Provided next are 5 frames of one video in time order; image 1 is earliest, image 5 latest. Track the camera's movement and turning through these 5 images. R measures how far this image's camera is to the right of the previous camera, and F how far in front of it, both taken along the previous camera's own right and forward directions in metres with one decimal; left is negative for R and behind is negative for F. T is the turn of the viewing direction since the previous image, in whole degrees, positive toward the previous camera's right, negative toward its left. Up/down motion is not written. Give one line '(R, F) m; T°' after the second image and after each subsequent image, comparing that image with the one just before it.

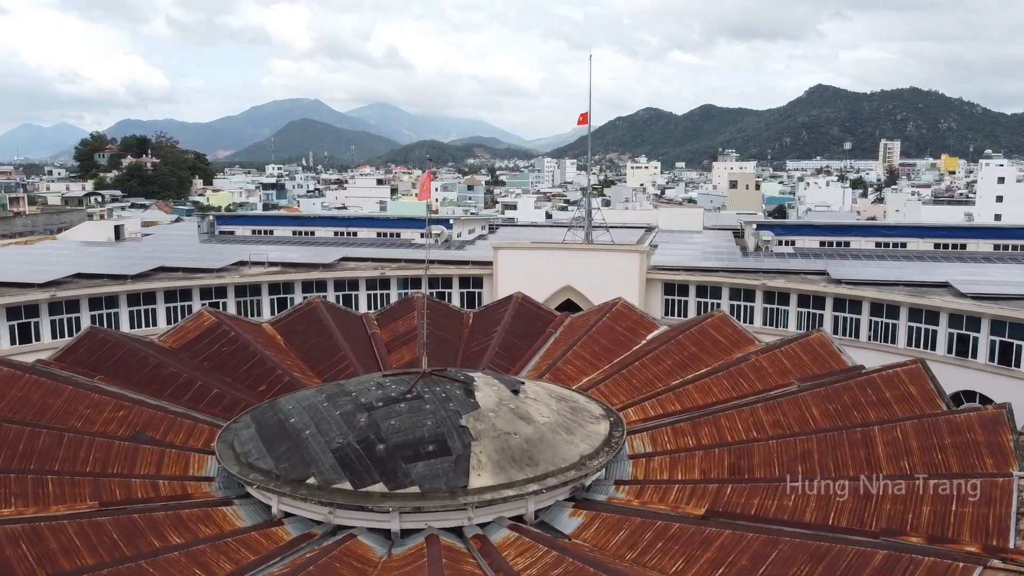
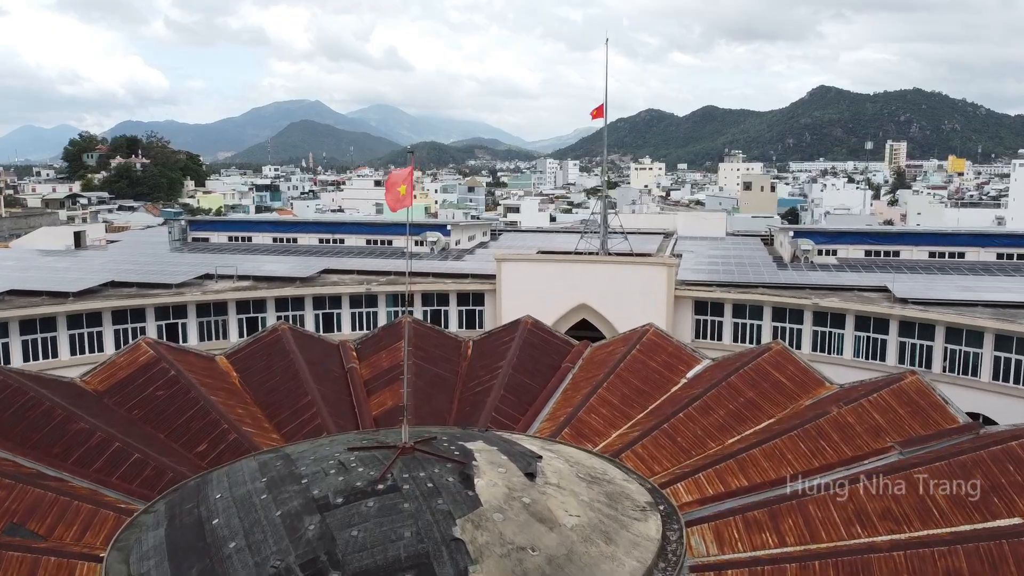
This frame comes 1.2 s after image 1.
(-0.1, +3.8) m; 0°
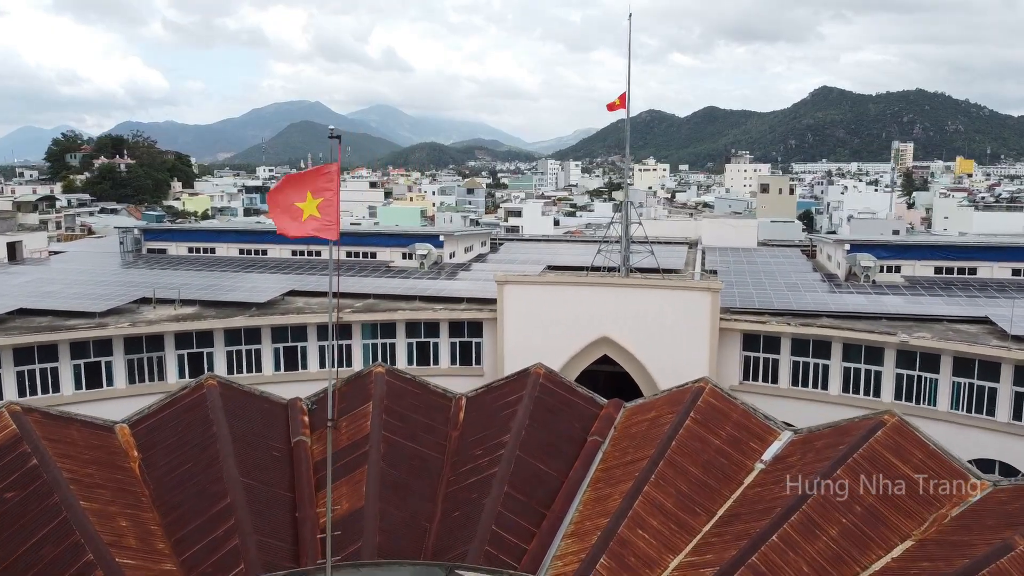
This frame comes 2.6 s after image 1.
(-0.1, +4.7) m; 0°
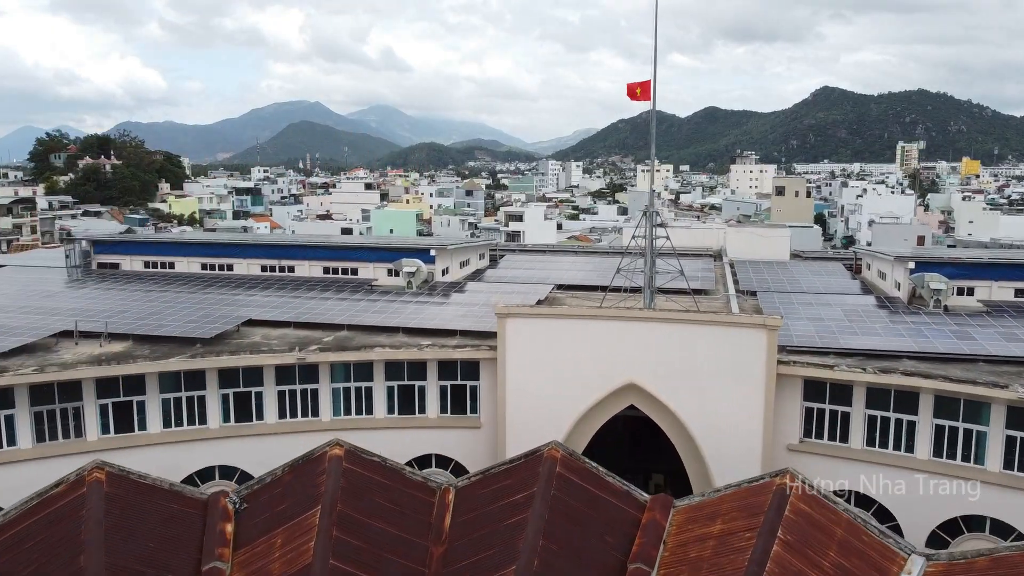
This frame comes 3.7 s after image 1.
(-0.1, +3.9) m; 0°
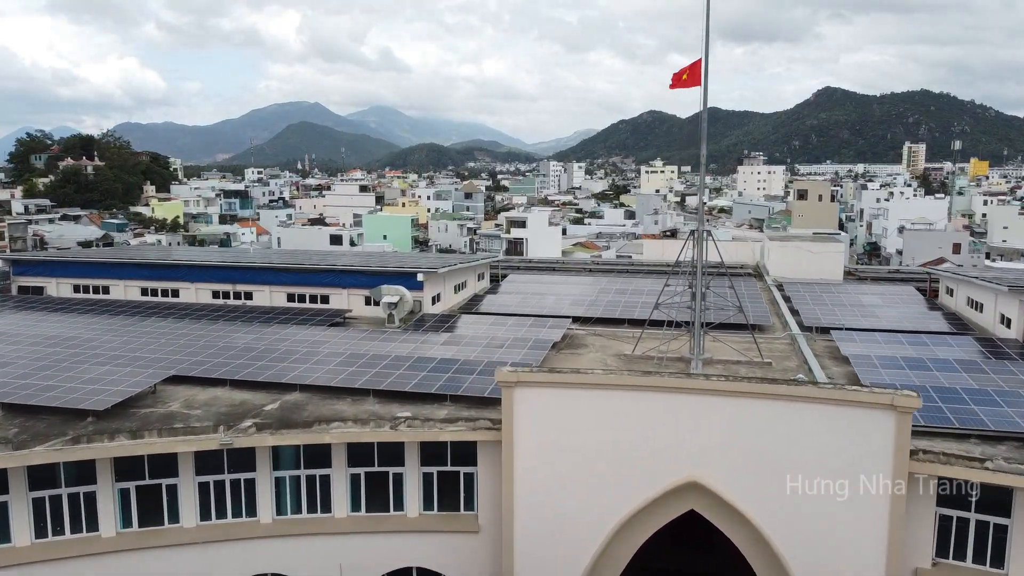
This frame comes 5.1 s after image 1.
(-0.1, +4.6) m; 0°
